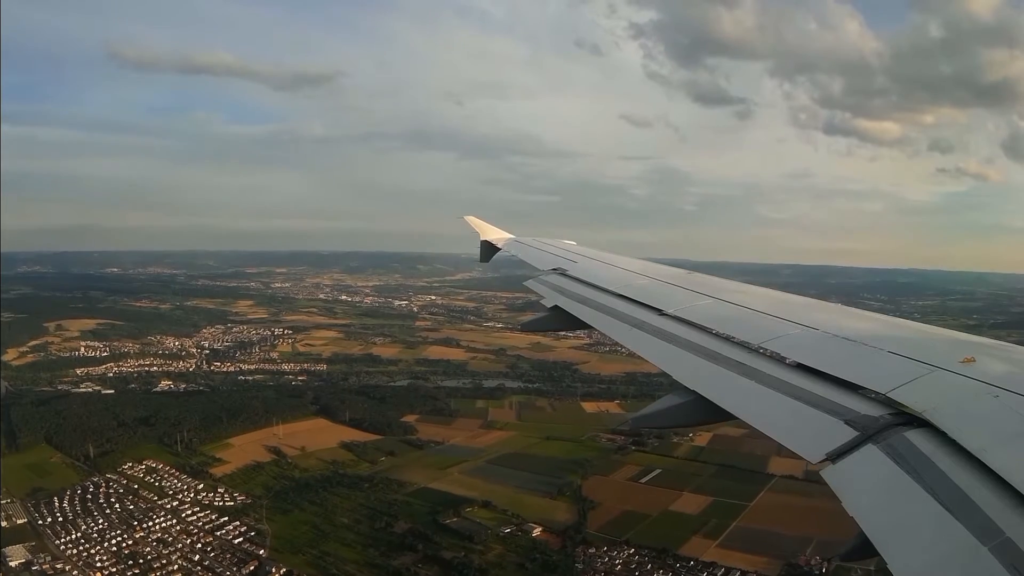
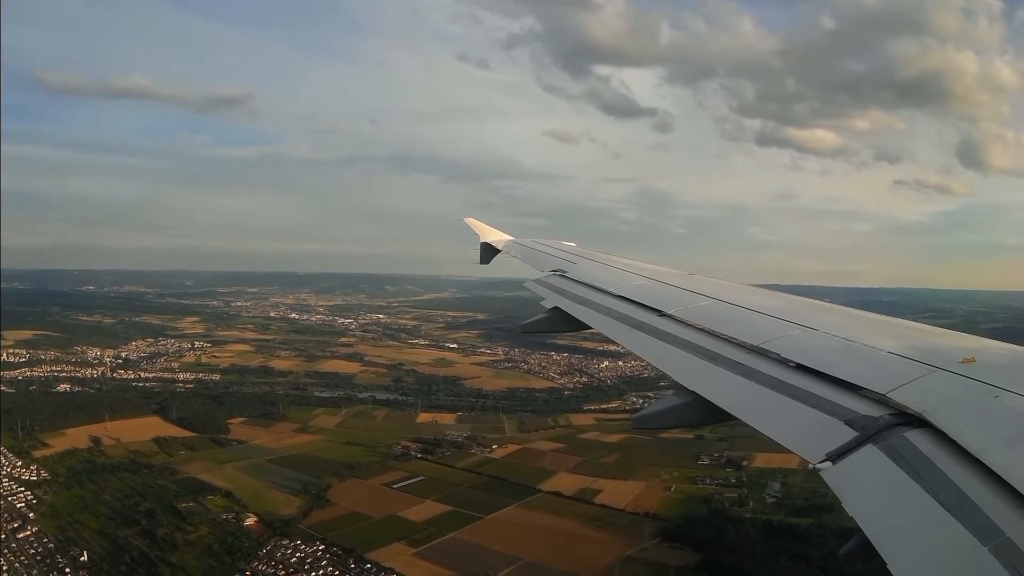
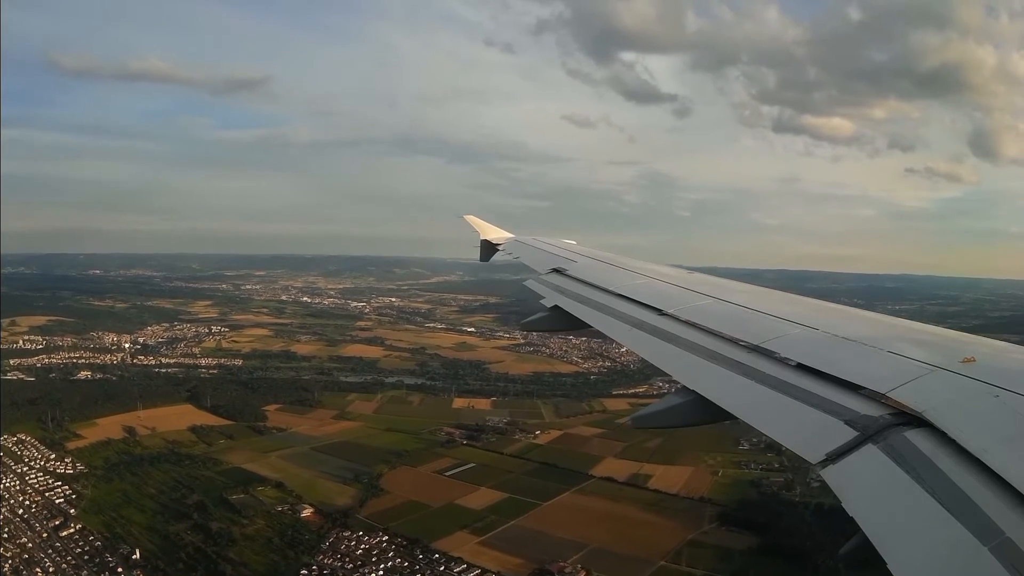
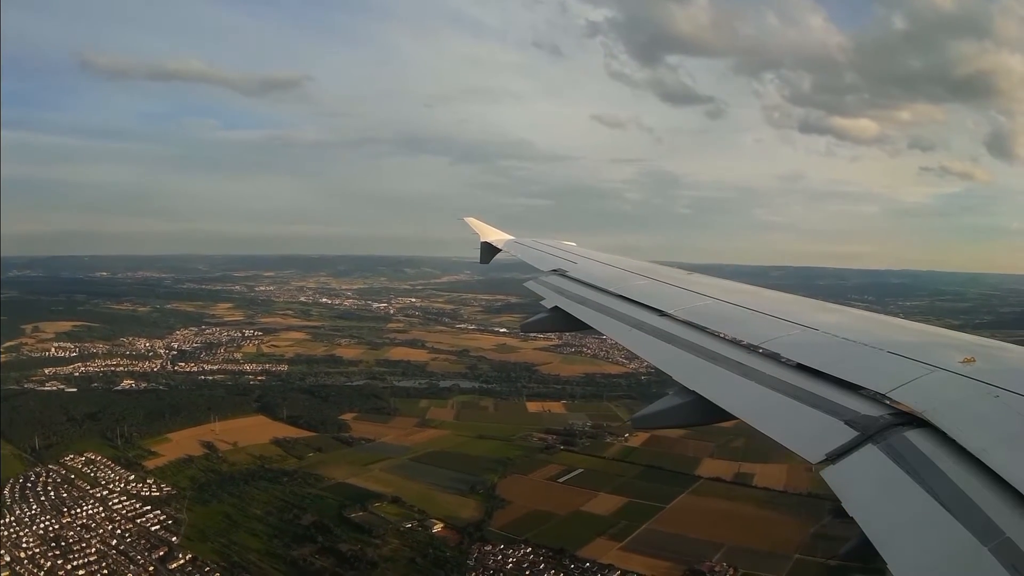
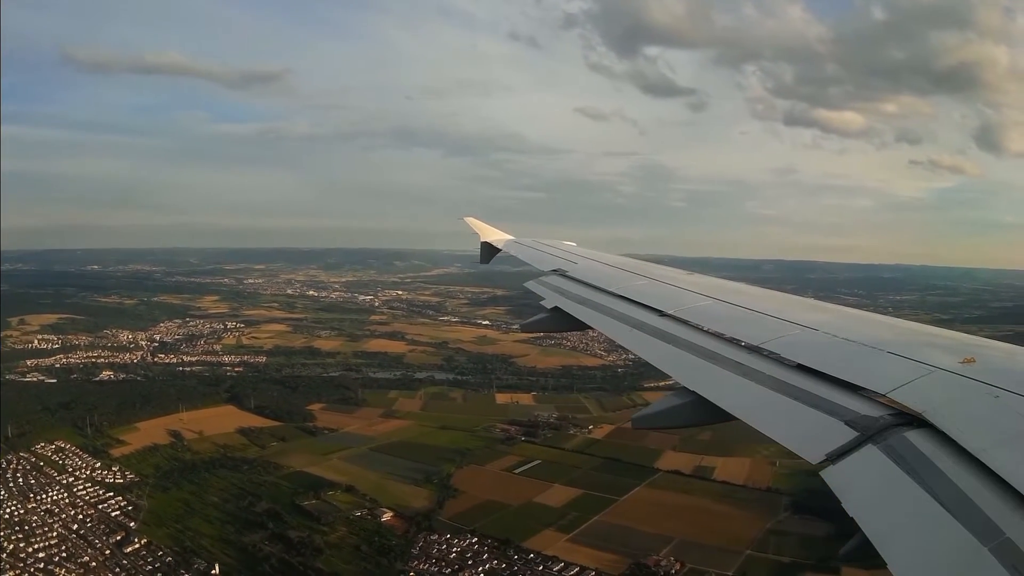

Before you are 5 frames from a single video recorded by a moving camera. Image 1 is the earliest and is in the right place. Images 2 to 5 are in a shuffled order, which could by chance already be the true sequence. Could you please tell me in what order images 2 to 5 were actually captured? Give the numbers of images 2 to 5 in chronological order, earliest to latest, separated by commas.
4, 5, 3, 2
